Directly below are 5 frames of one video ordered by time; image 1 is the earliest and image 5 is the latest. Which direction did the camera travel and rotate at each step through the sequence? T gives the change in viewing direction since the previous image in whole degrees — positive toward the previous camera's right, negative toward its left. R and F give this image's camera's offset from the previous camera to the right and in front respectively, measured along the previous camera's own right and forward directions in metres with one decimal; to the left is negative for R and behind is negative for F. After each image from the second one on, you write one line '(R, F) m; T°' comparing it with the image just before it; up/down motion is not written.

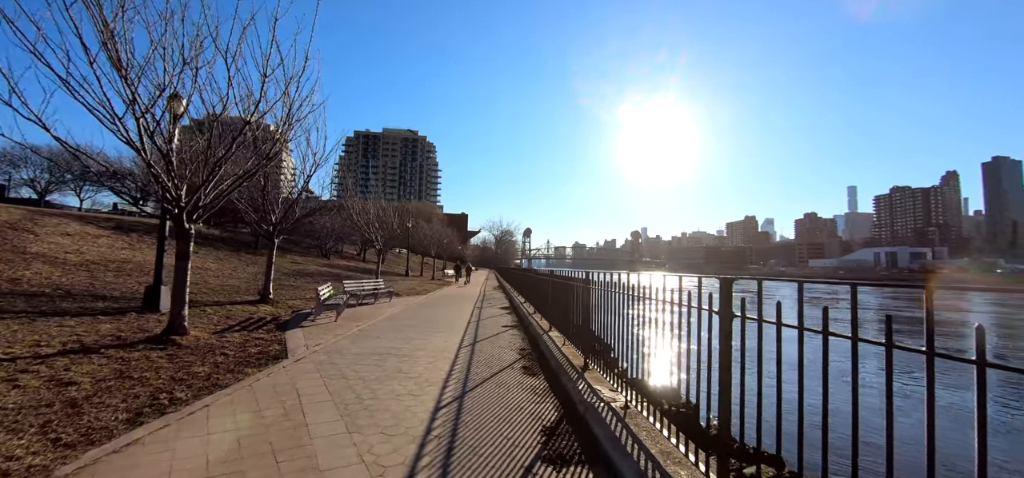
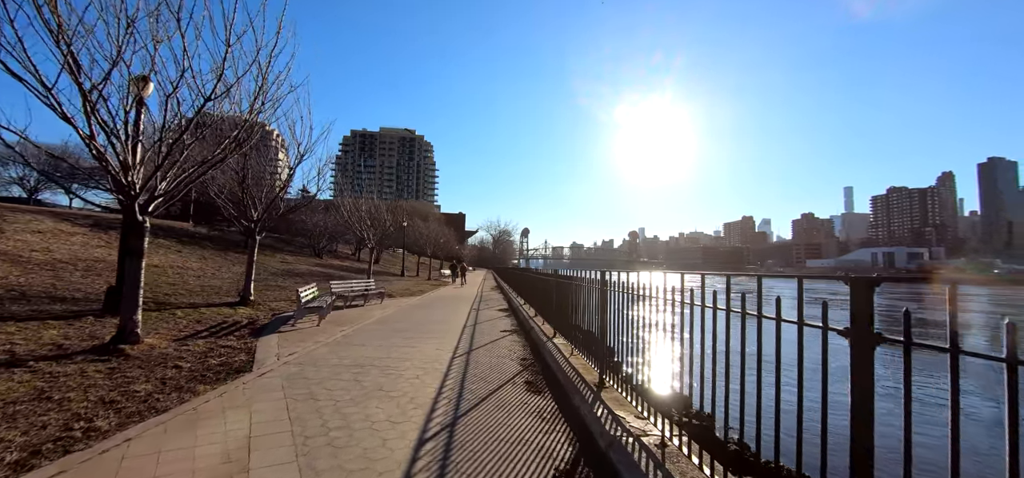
(0.0, +0.8) m; 0°
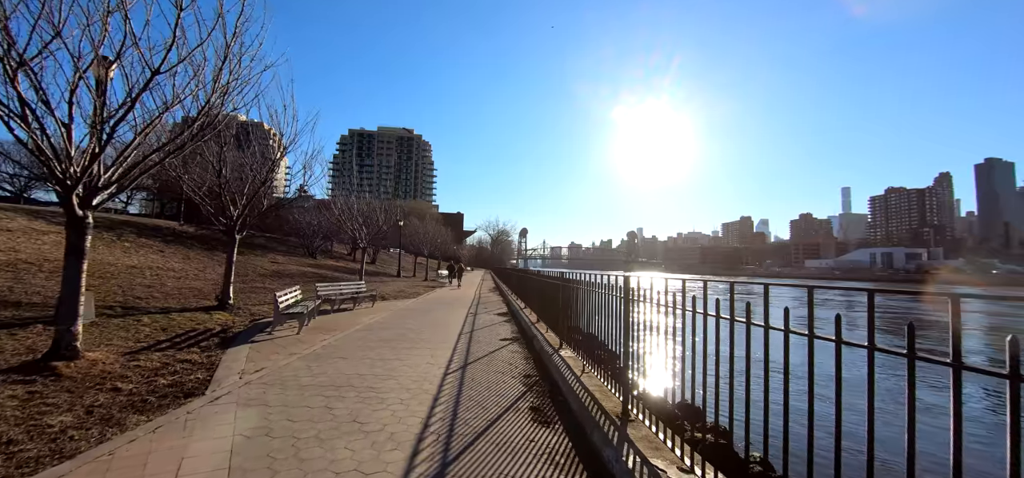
(0.0, +0.8) m; 0°
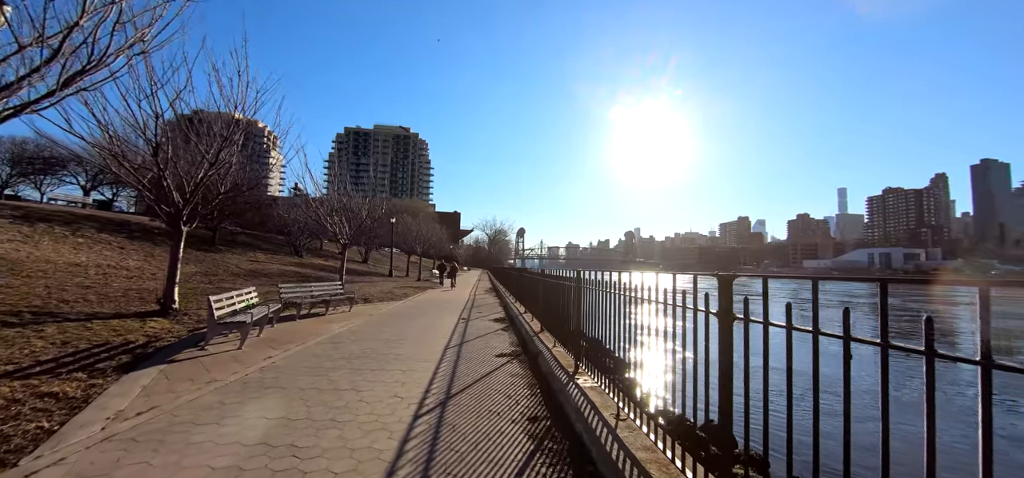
(0.0, +1.5) m; 0°
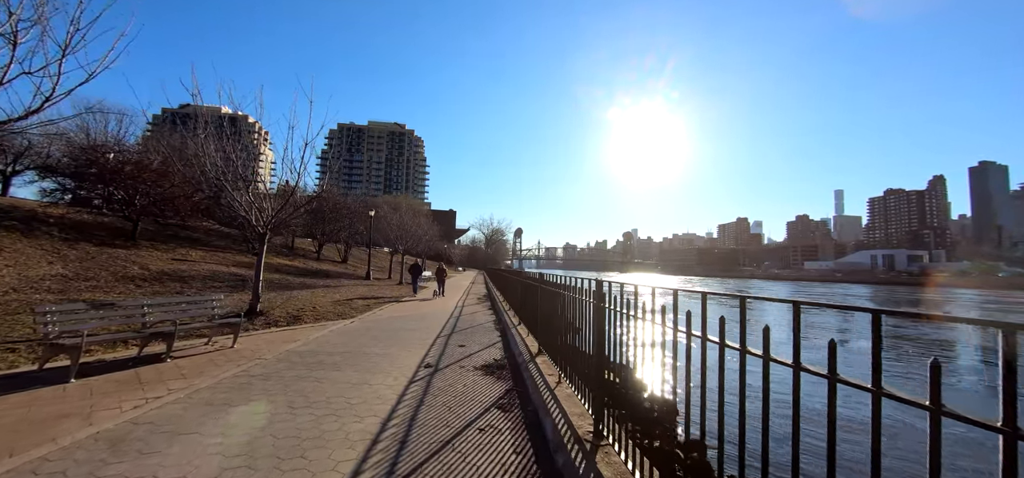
(-0.1, +4.3) m; 0°
